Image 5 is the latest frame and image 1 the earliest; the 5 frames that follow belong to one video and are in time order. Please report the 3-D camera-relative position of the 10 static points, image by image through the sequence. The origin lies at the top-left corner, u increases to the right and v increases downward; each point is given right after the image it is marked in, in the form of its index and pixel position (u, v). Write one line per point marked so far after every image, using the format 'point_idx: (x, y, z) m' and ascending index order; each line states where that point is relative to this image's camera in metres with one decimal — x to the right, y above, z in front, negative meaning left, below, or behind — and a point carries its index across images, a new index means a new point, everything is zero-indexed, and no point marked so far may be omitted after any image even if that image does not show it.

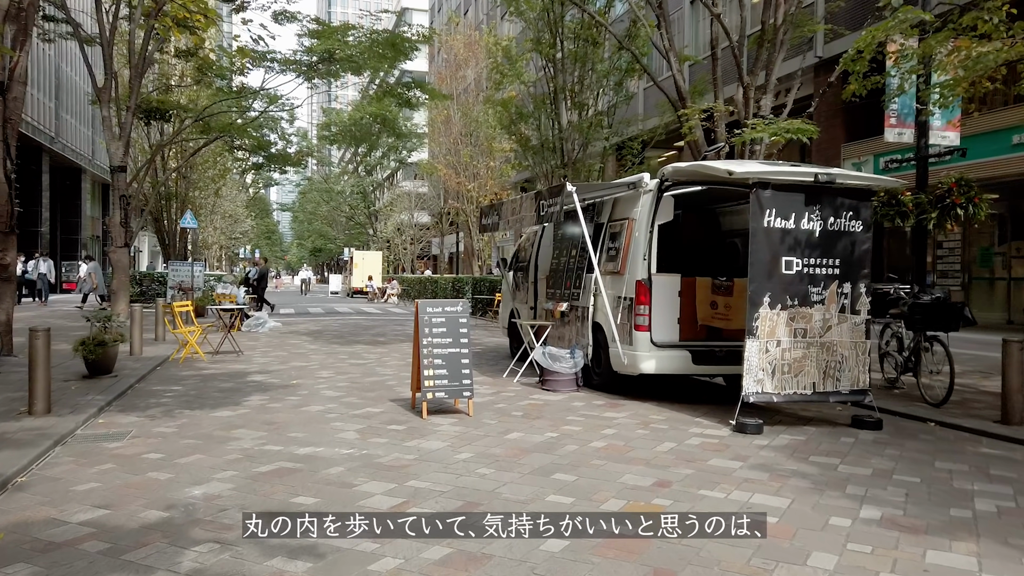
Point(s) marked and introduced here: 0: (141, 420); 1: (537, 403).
0: (-3.4, -1.2, +7.0) m
1: (+0.3, -1.2, +7.9) m
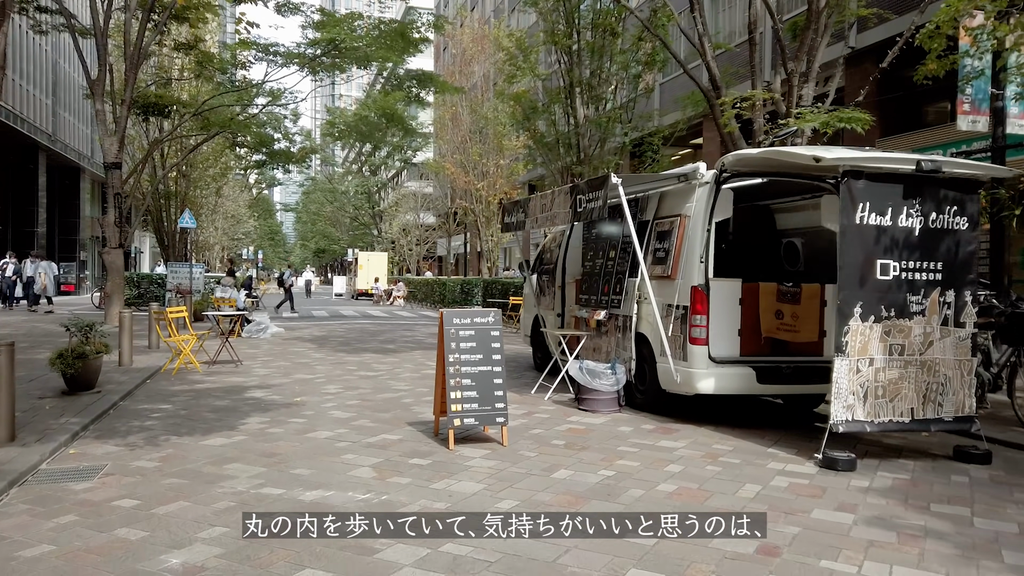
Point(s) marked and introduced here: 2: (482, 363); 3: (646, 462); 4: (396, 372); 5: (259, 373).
0: (-3.1, -1.3, +6.0) m
1: (+0.6, -1.2, +6.9) m
2: (-0.2, -0.6, +6.1) m
3: (+1.0, -1.3, +5.5) m
4: (-1.6, -1.1, +10.6) m
5: (-3.4, -1.2, +10.6) m
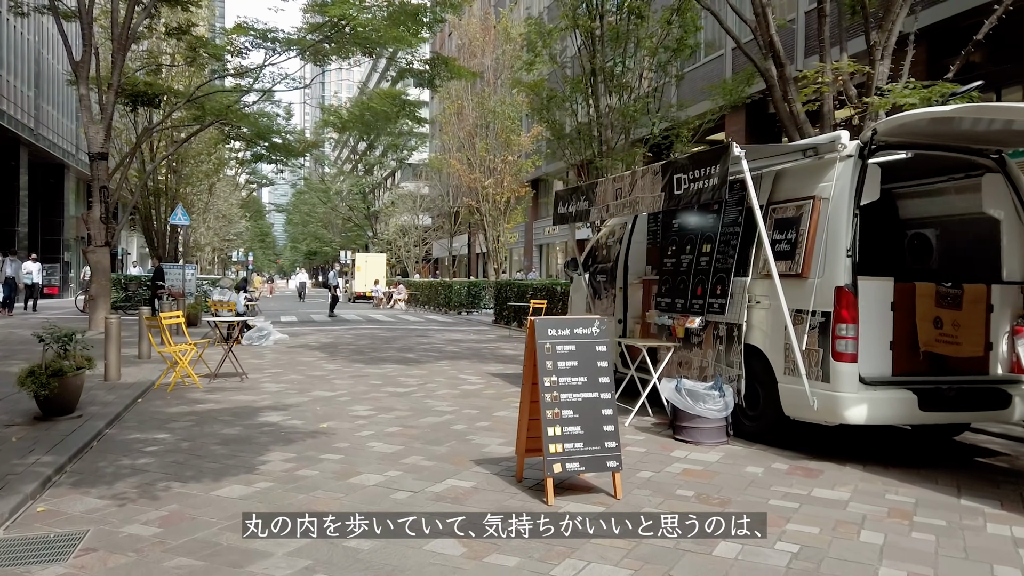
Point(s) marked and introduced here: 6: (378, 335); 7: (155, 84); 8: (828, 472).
0: (-2.4, -1.3, +4.5) m
1: (+1.3, -1.2, +5.4) m
2: (+0.4, -0.6, +4.6) m
3: (+1.7, -1.3, +4.1) m
4: (-1.0, -1.2, +9.1) m
5: (-2.8, -1.2, +9.0) m
6: (-3.0, -1.1, +17.3) m
7: (-9.0, +5.1, +19.5) m
8: (+2.2, -1.3, +5.3) m
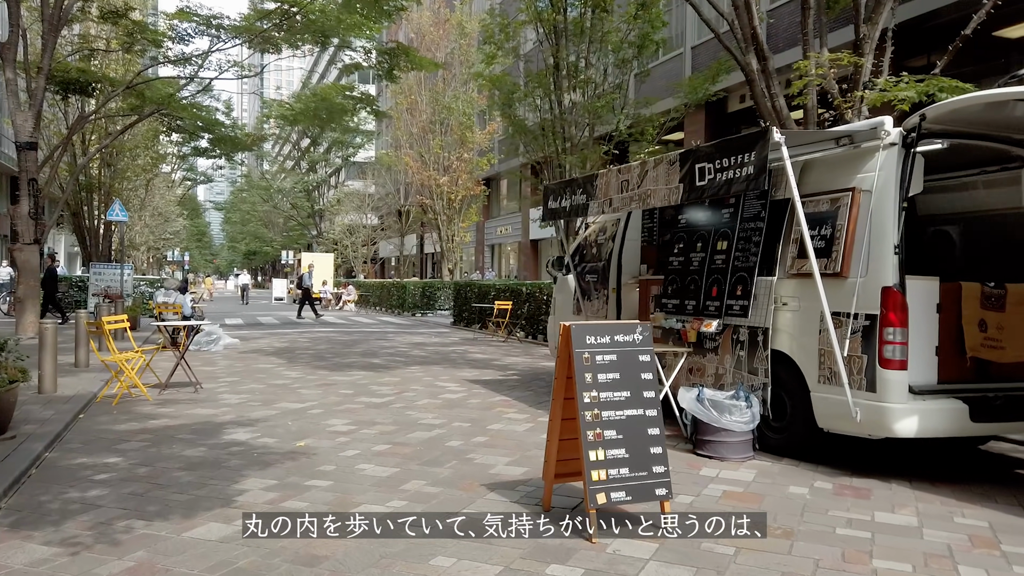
0: (-2.2, -1.3, +3.7) m
1: (+1.4, -1.2, +4.9) m
2: (+0.6, -0.6, +4.0) m
3: (+1.9, -1.3, +3.6) m
4: (-1.1, -1.2, +8.4) m
5: (-3.0, -1.2, +8.2) m
6: (-3.8, -1.1, +16.4) m
7: (-9.9, +5.1, +18.1) m
8: (+2.3, -1.3, +4.8) m
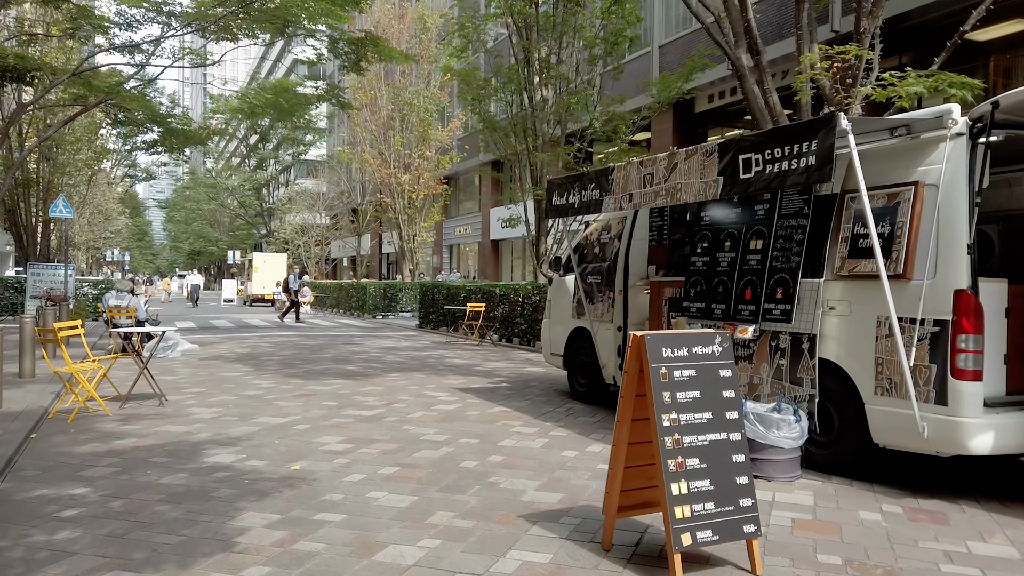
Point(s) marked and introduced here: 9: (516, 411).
0: (-1.9, -1.3, +3.0) m
1: (+1.6, -1.3, +4.4) m
2: (+0.9, -0.6, +3.5) m
3: (+2.2, -1.3, +3.1) m
4: (-1.1, -1.2, +7.7) m
5: (-3.0, -1.2, +7.4) m
6: (-4.3, -1.1, +15.6) m
7: (-10.6, +5.1, +16.9) m
8: (+2.5, -1.3, +4.4) m
9: (0.0, -1.2, +7.7) m
